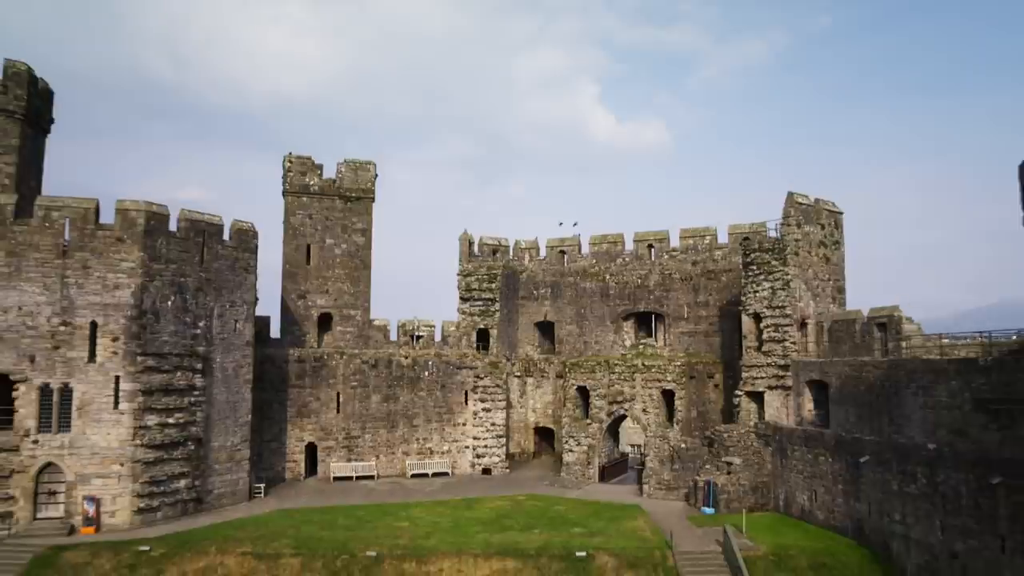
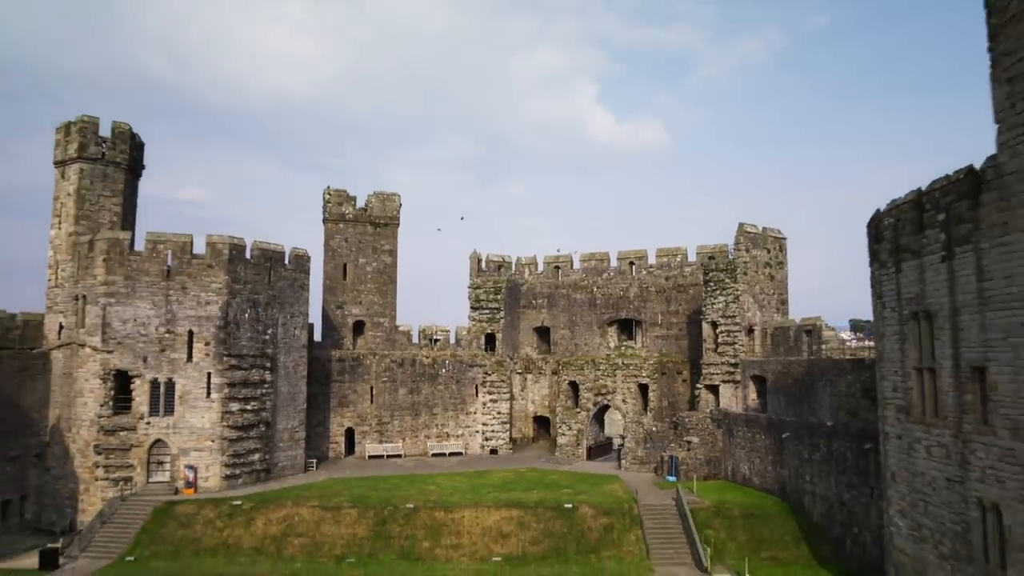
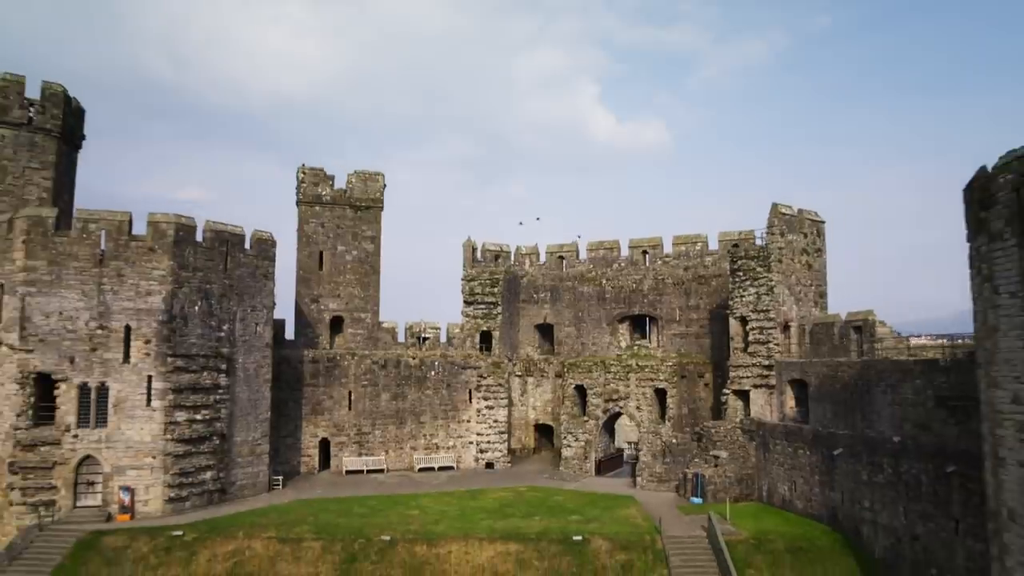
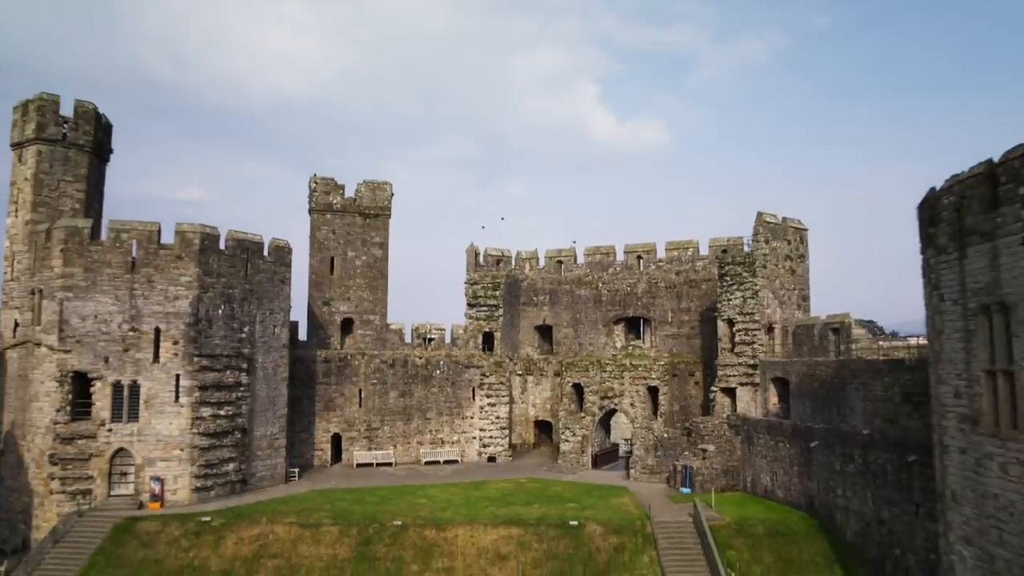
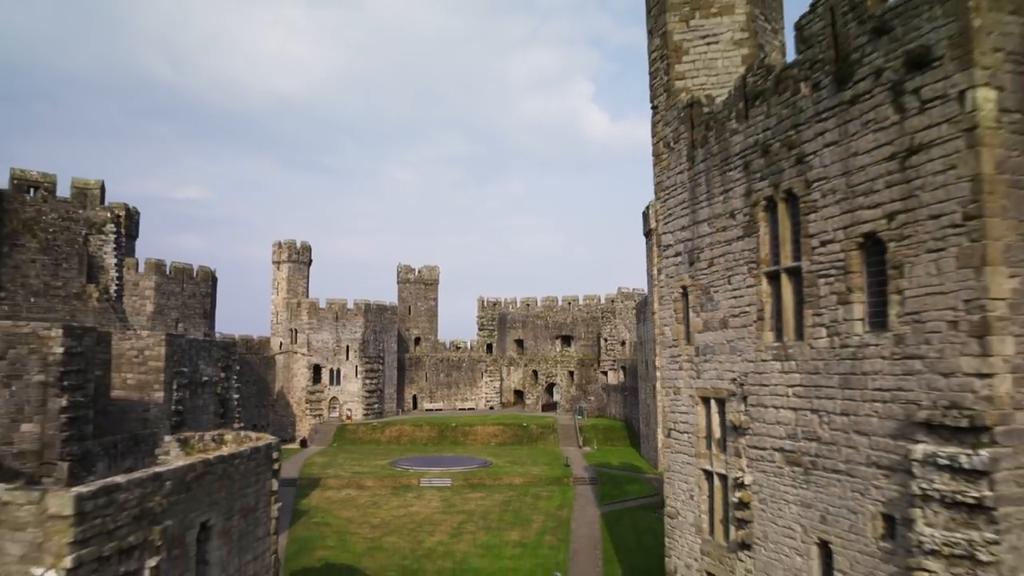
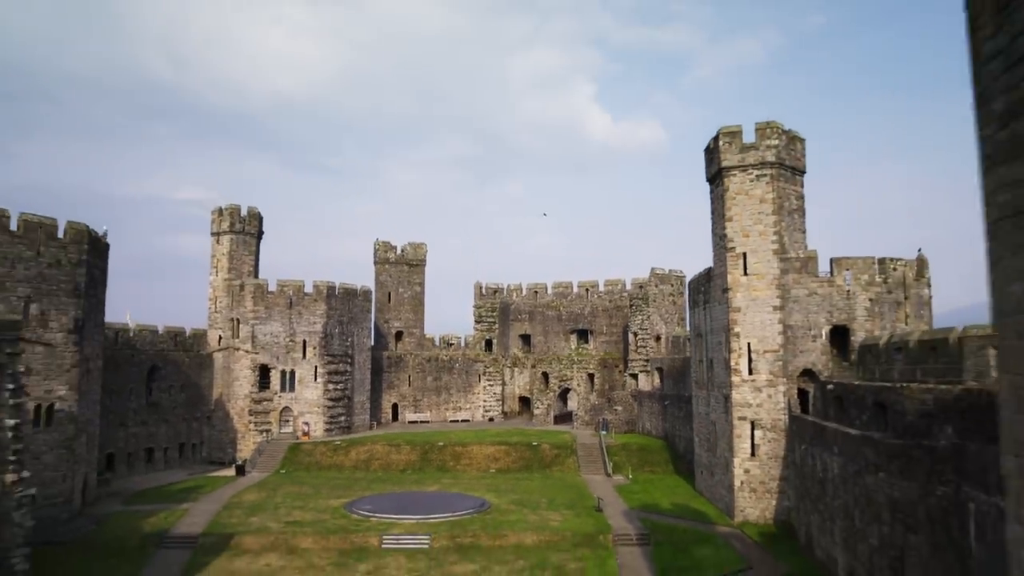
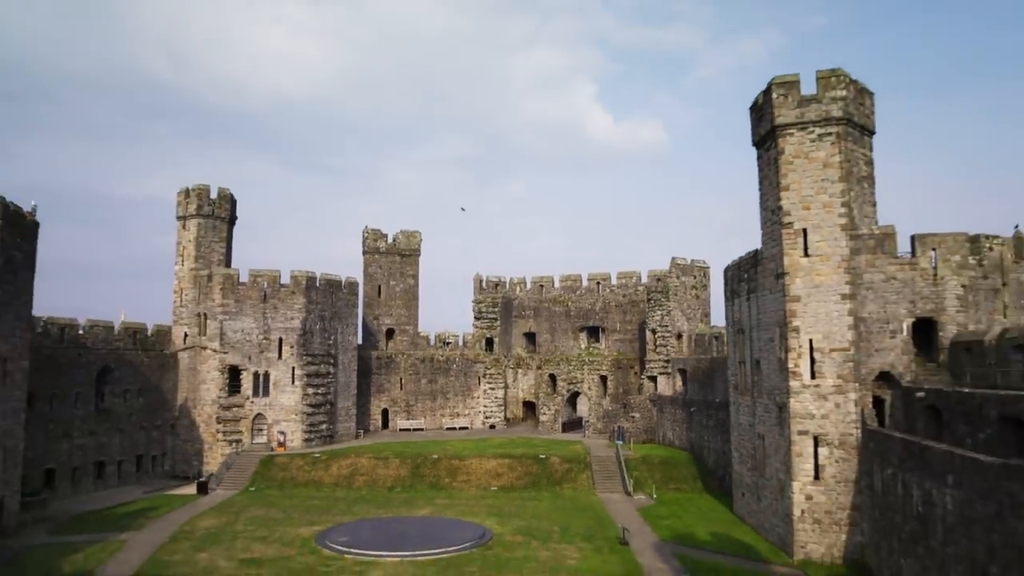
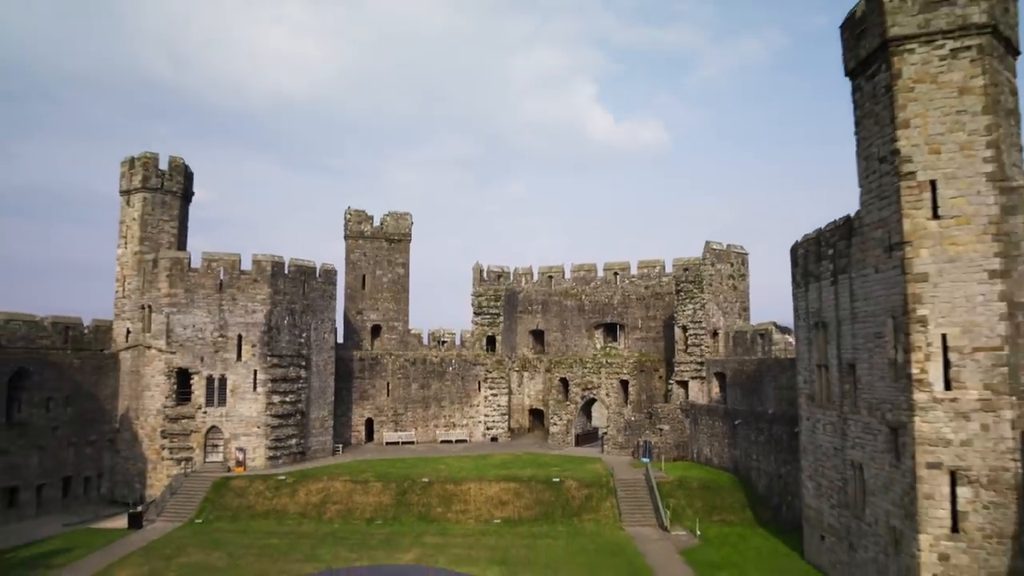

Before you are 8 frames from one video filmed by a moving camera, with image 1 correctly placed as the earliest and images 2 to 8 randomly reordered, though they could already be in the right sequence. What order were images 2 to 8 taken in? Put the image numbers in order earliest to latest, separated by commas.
3, 4, 2, 8, 7, 6, 5
